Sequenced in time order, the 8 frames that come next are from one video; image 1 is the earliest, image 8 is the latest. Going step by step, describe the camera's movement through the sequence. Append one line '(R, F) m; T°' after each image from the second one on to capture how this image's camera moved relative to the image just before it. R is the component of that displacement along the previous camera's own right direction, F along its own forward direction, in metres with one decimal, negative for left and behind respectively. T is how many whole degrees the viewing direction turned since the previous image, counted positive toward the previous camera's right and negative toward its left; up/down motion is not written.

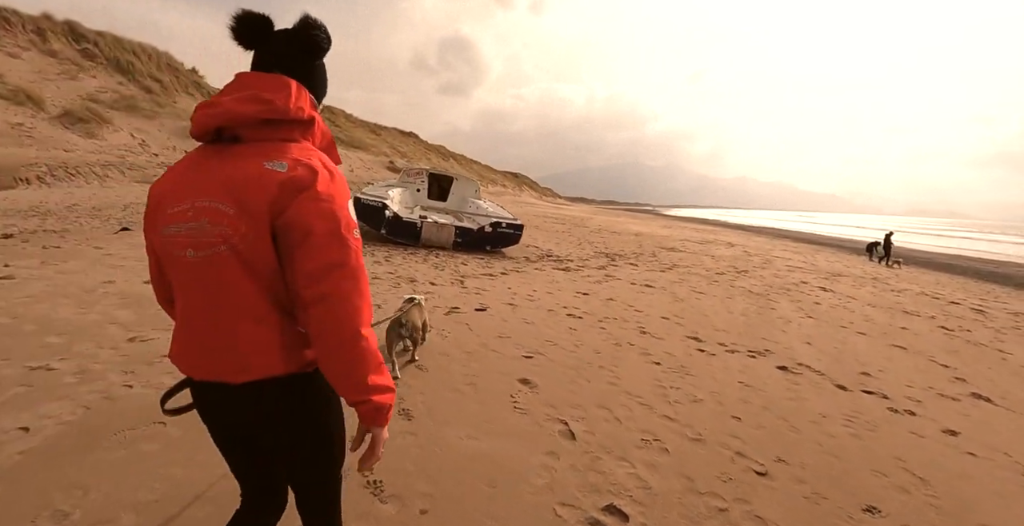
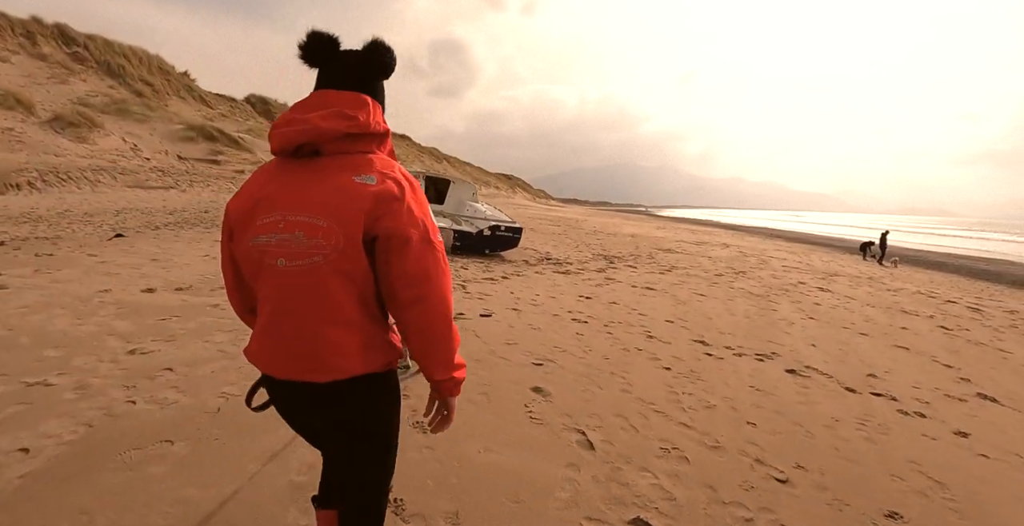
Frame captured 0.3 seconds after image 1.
(-0.1, +0.1) m; +1°
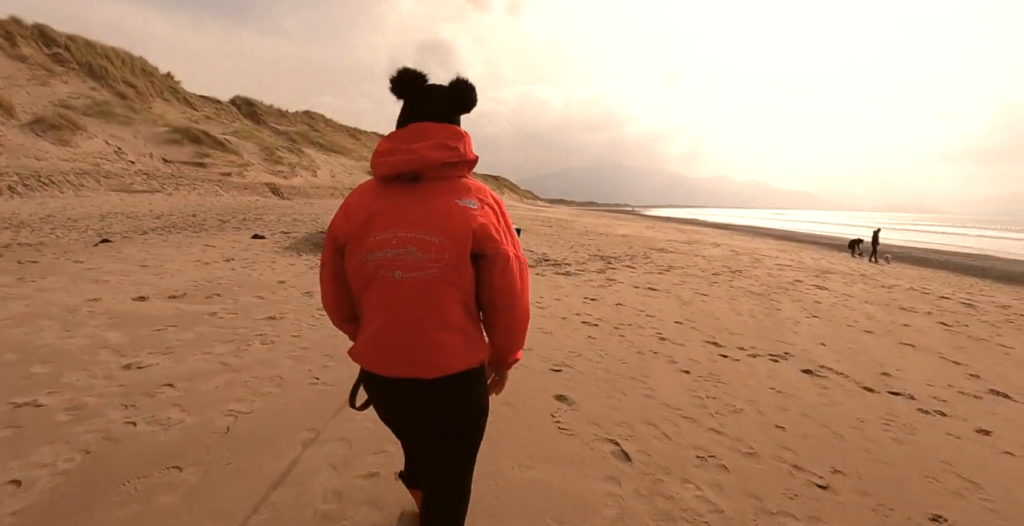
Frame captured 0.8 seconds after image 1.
(-0.2, +0.2) m; +1°
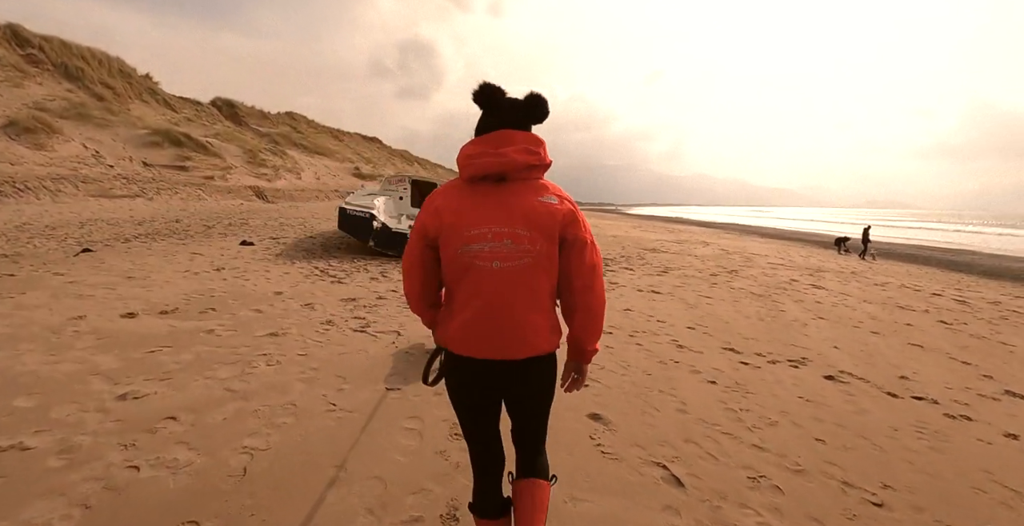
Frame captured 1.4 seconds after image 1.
(-0.3, +0.2) m; +2°
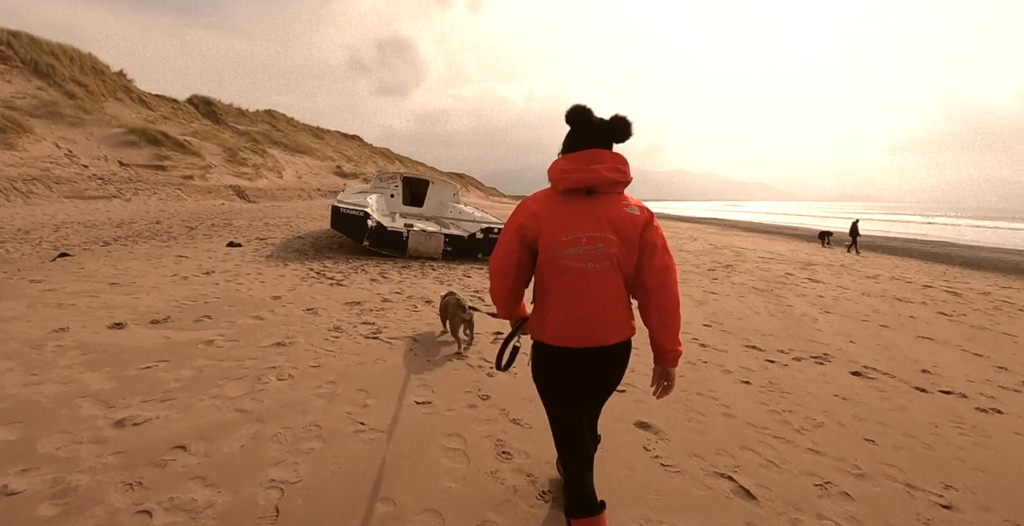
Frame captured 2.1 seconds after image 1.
(-0.3, +0.3) m; +2°
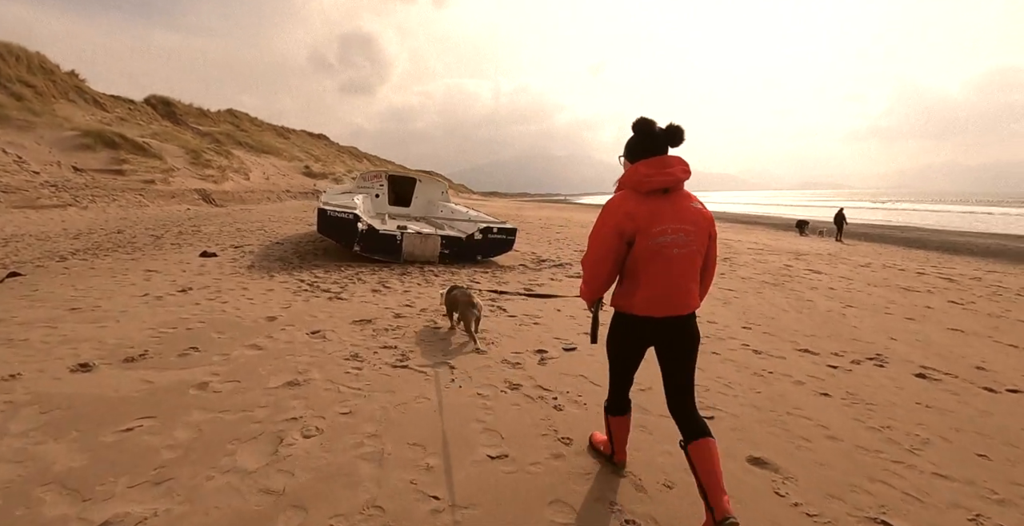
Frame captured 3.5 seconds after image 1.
(-0.6, +0.7) m; +3°
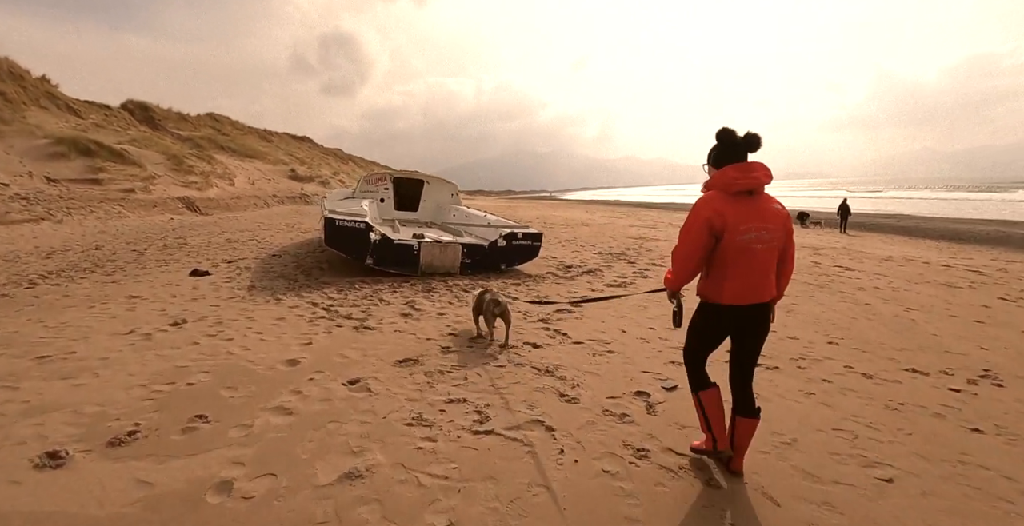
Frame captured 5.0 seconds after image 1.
(-0.7, +0.8) m; +1°
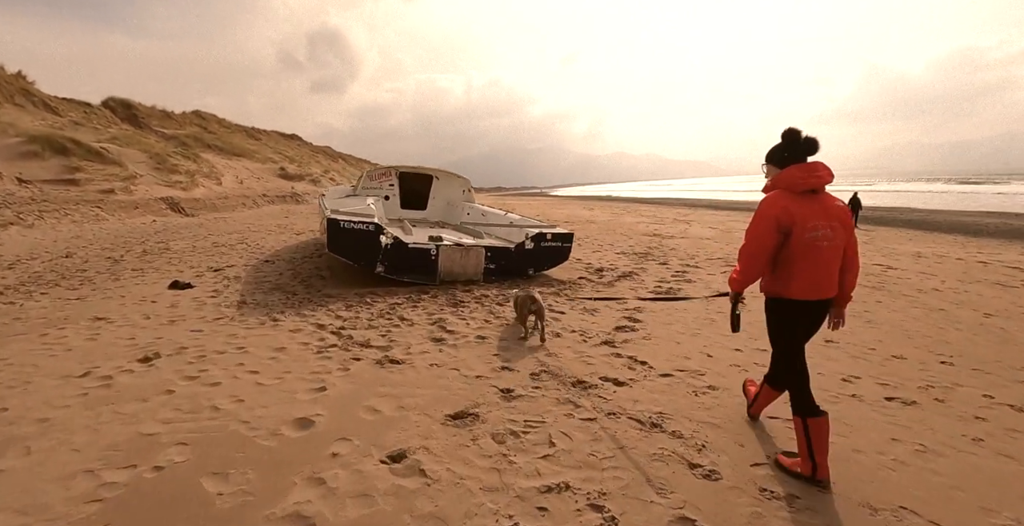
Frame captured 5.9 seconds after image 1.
(-0.5, +1.0) m; +1°
